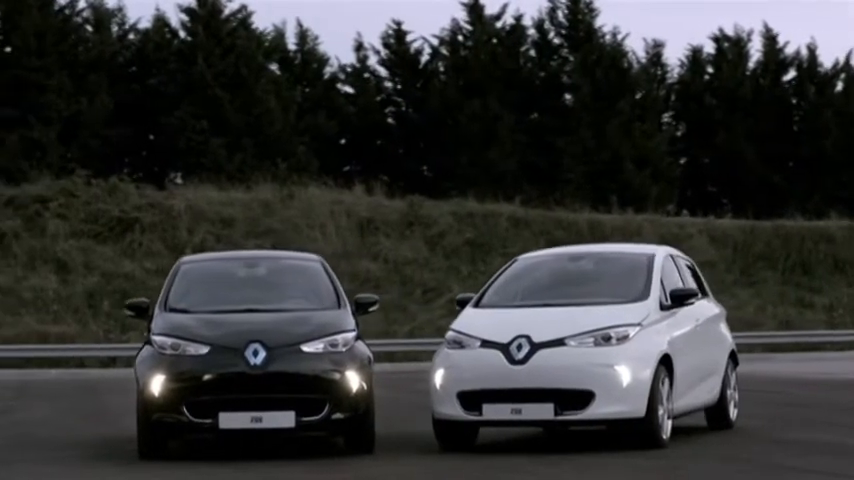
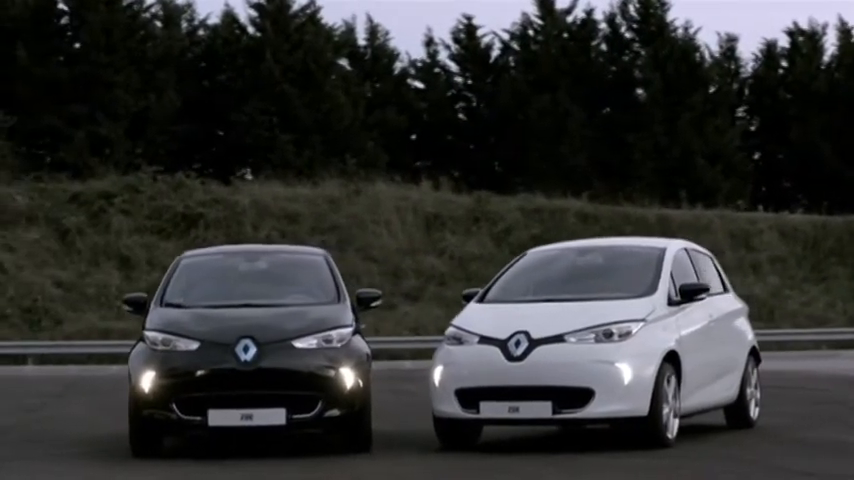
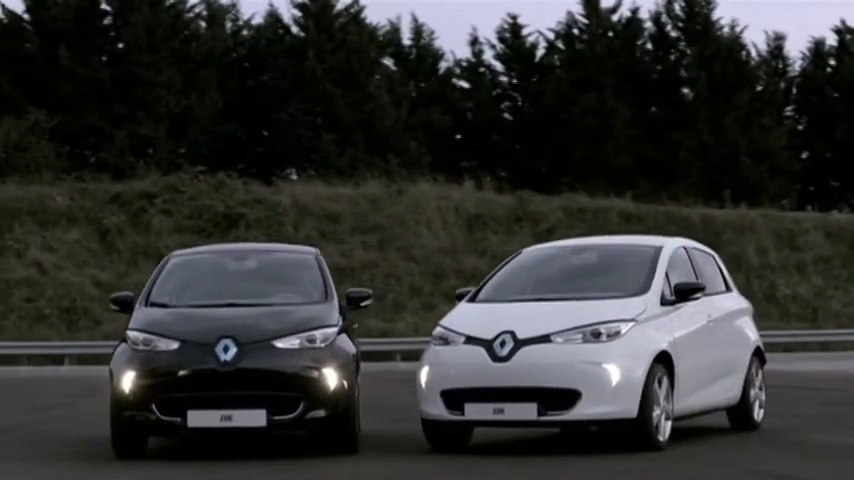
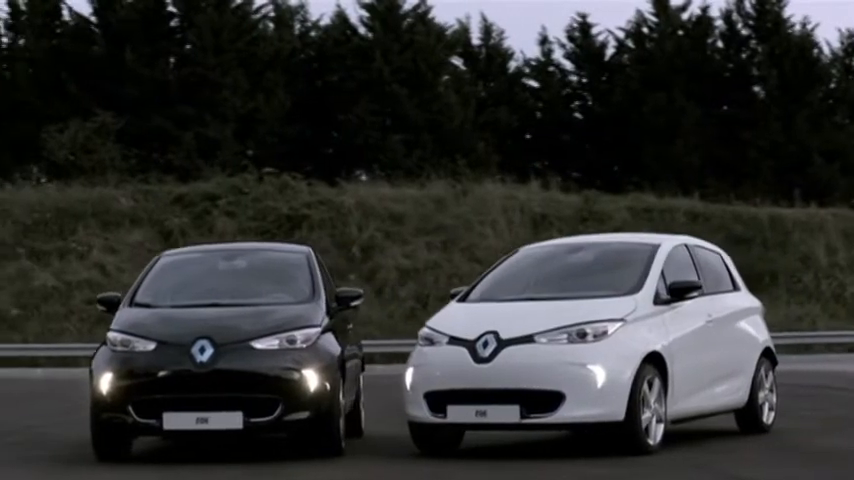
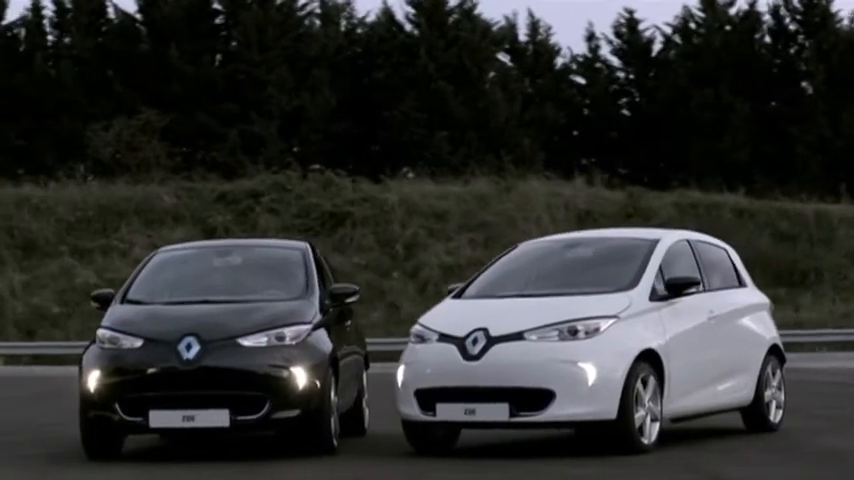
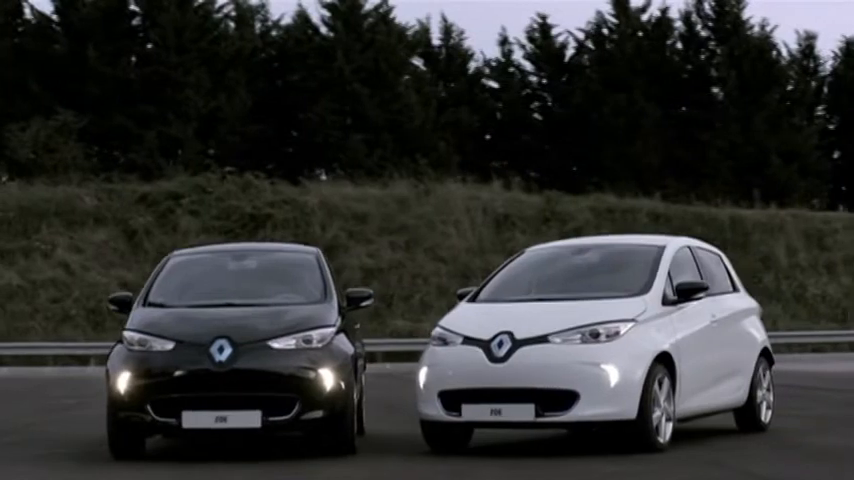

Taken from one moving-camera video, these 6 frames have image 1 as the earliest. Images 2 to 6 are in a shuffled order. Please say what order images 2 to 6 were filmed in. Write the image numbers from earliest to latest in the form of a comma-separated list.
2, 3, 6, 4, 5
